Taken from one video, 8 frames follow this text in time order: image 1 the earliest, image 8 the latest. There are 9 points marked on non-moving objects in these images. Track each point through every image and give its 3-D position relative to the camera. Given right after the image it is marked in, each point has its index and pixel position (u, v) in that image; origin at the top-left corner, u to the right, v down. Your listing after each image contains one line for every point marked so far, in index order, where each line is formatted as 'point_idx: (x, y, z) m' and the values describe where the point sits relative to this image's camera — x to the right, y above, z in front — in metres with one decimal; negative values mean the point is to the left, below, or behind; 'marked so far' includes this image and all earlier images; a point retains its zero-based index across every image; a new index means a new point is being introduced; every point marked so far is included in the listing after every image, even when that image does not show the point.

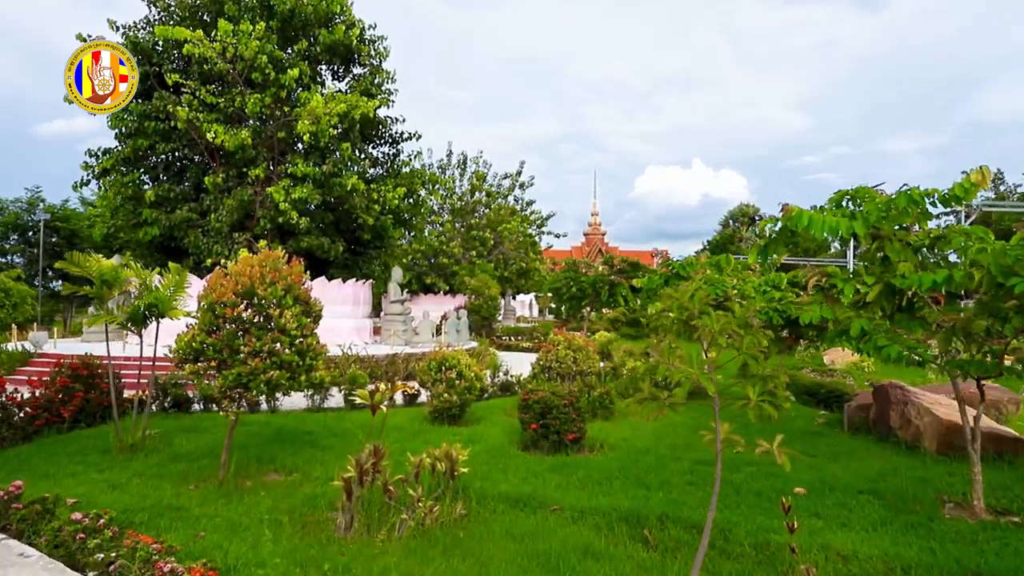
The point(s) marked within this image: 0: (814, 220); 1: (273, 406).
0: (+2.7, +0.6, +5.0) m
1: (-4.0, -2.0, +9.2) m
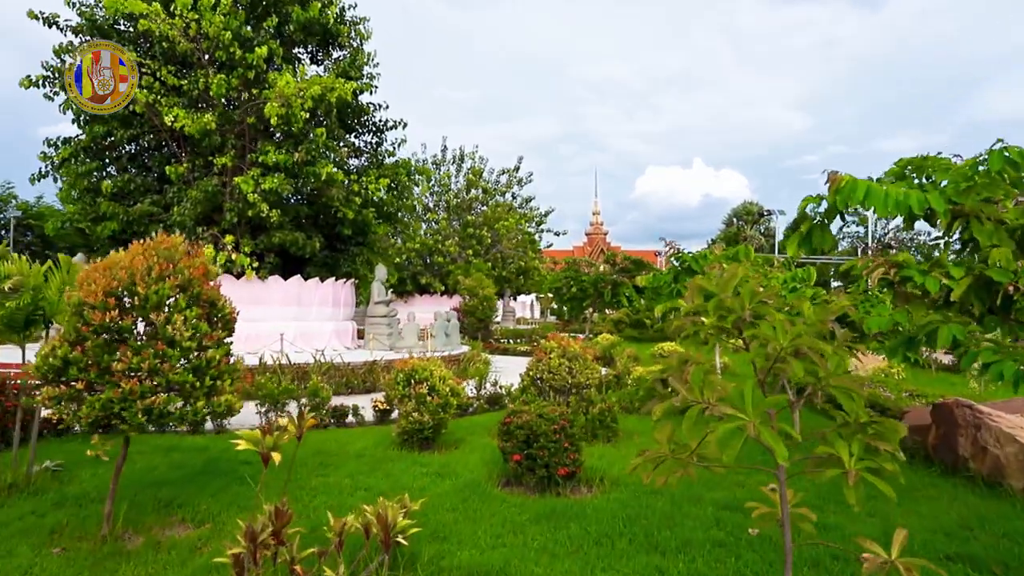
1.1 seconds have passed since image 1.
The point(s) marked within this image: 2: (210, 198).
0: (+2.4, +0.6, +3.6) m
1: (-4.2, -2.0, +7.9) m
2: (-7.3, +2.2, +13.2) m
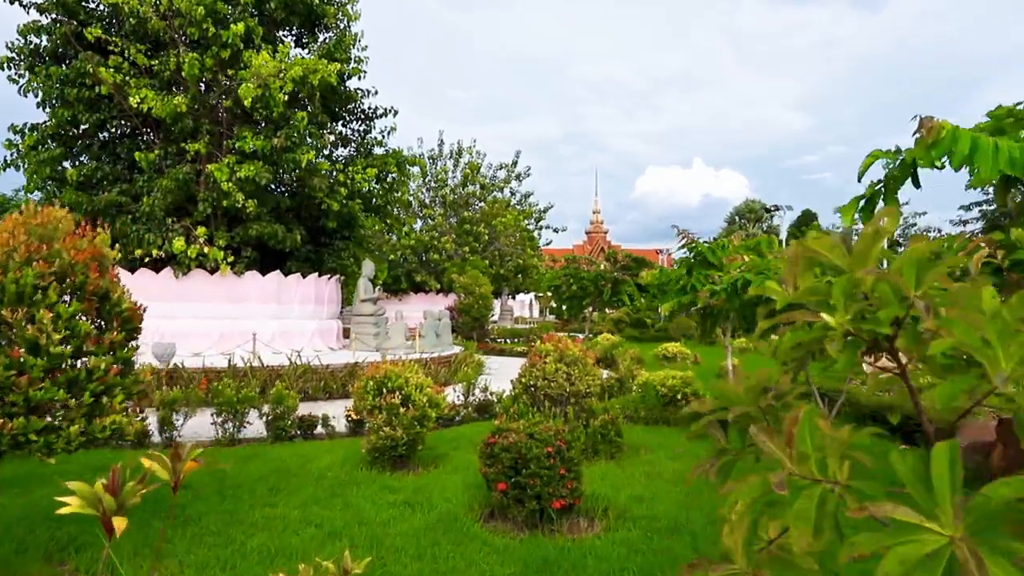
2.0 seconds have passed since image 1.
0: (+2.3, +0.7, +2.7) m
1: (-4.4, -1.9, +6.9) m
2: (-7.4, +2.3, +12.2) m
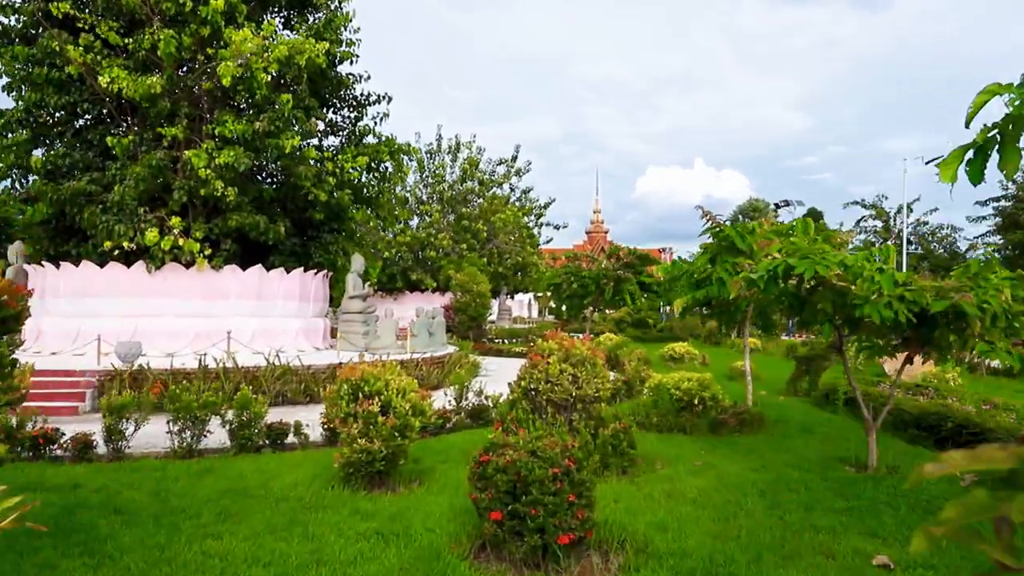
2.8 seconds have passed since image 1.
0: (+2.3, +0.8, +1.8) m
1: (-4.4, -1.8, +6.0) m
2: (-7.4, +2.4, +11.4) m
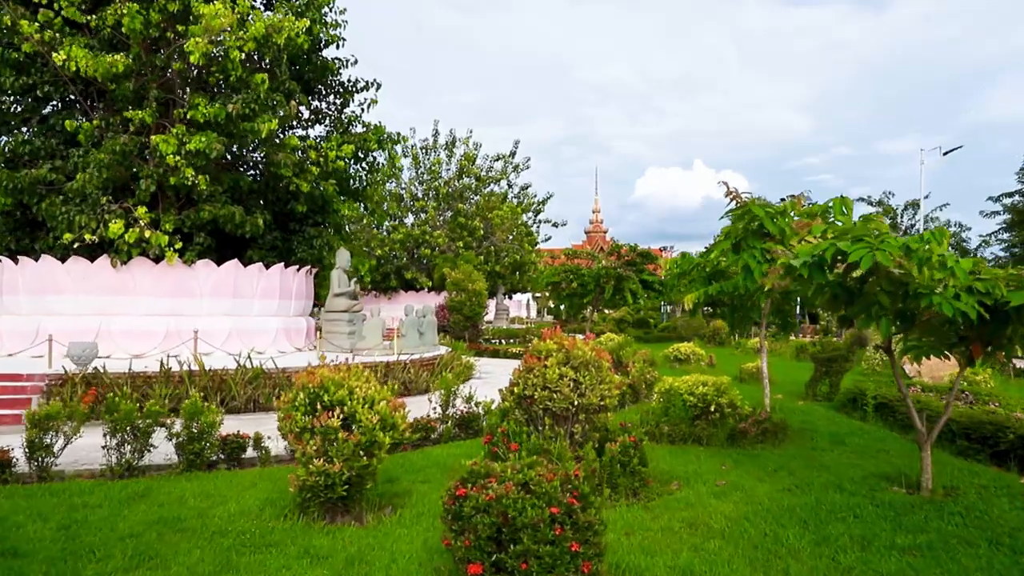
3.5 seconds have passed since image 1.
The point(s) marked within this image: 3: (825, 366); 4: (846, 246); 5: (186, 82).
0: (+2.2, +0.9, +1.0) m
1: (-4.5, -1.7, +5.2) m
2: (-7.5, +2.5, +10.5) m
3: (+5.5, -1.4, +9.5) m
4: (+2.3, +0.3, +3.8) m
5: (-6.8, +4.3, +11.3) m
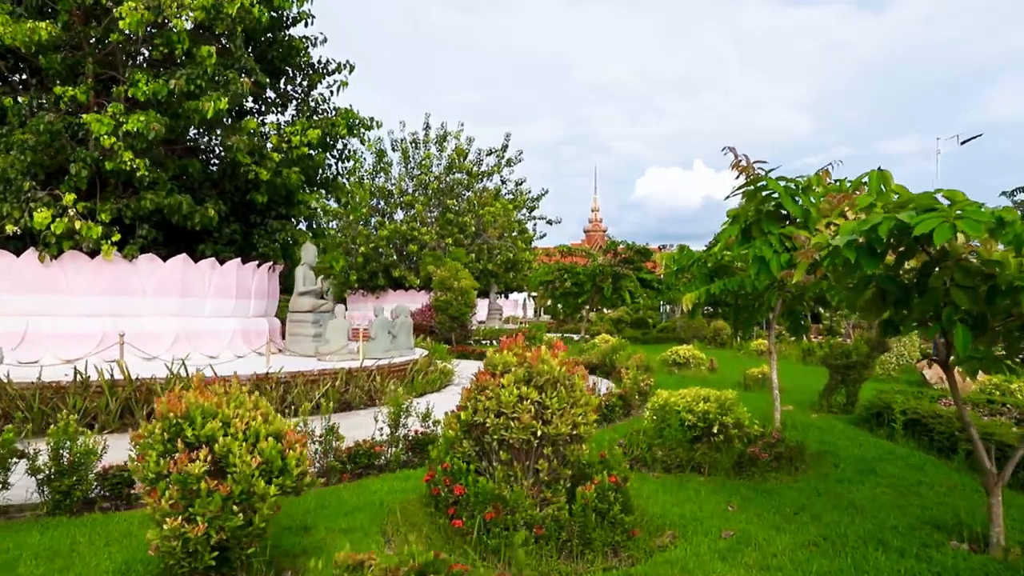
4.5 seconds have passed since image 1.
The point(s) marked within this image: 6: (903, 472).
0: (+1.8, +1.0, -0.2) m
1: (-4.9, -1.7, +4.0) m
2: (-7.9, +2.5, +9.3) m
3: (+5.1, -1.3, +8.4) m
4: (+1.9, +0.4, +2.7) m
5: (-7.2, +4.3, +10.1) m
6: (+3.7, -1.8, +5.2) m
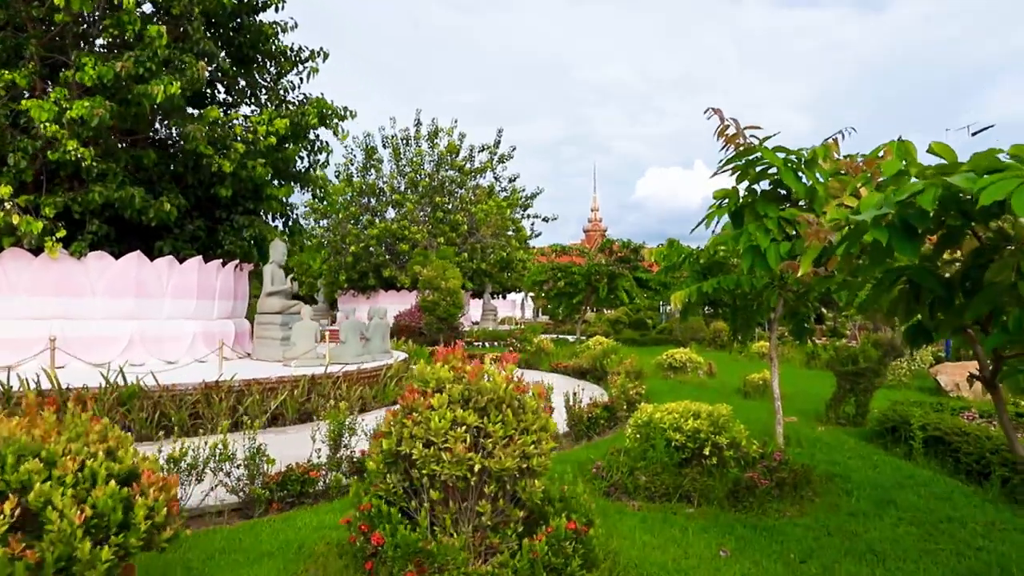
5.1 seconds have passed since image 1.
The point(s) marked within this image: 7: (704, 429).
0: (+1.4, +1.0, -1.0) m
1: (-5.2, -1.6, +3.3) m
2: (-8.3, +2.5, +8.6) m
3: (+4.7, -1.3, +7.6) m
4: (+1.6, +0.4, +1.9) m
5: (-7.5, +4.3, +9.4) m
6: (+3.4, -1.8, +4.4) m
7: (+1.7, -1.3, +4.8) m
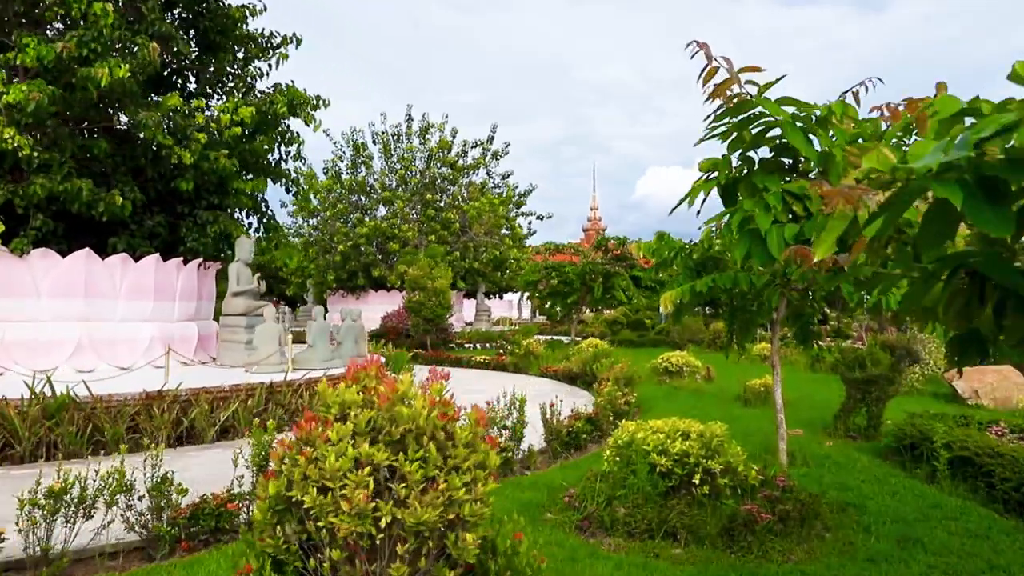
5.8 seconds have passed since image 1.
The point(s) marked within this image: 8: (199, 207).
0: (+1.1, +1.0, -1.7) m
1: (-5.6, -1.6, +2.5) m
2: (-8.6, +2.5, +7.9) m
3: (+4.4, -1.3, +6.9) m
4: (+1.2, +0.4, +1.2) m
5: (-7.9, +4.3, +8.7) m
6: (+3.0, -1.7, +3.7) m
7: (+1.4, -1.2, +4.1) m
8: (-6.0, +1.6, +10.5) m
